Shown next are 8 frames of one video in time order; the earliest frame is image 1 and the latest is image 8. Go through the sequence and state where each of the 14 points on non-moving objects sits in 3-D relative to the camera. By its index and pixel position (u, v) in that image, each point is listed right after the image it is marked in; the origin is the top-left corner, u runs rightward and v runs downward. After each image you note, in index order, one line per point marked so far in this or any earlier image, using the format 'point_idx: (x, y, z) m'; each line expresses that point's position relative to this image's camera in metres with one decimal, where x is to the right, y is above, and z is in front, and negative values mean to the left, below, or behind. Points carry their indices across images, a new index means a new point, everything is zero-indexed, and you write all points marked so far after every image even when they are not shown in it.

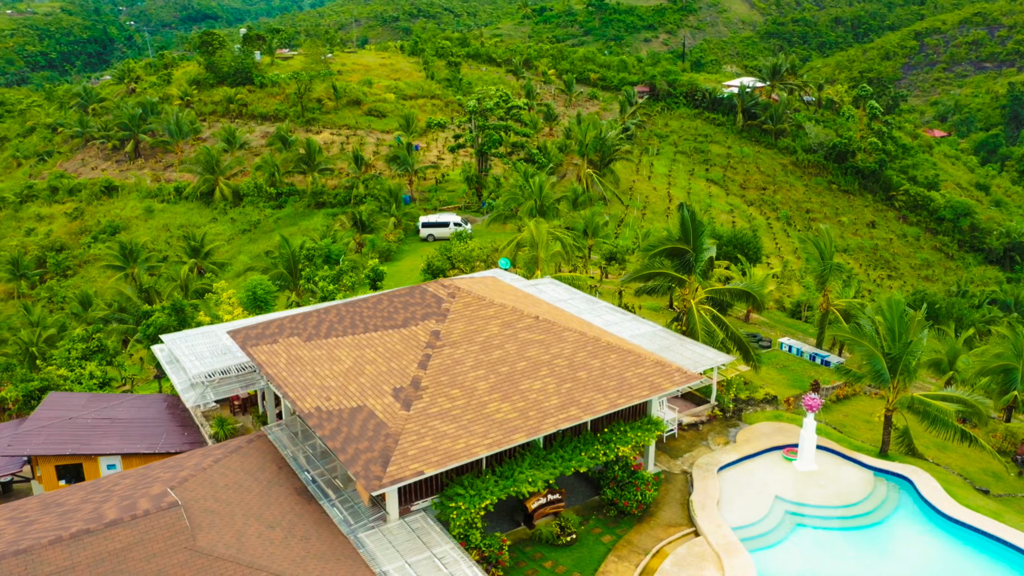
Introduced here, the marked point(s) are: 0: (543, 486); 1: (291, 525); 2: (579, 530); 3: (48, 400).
0: (+0.5, -3.4, +14.2) m
1: (-3.6, -3.8, +13.0) m
2: (+1.2, -4.4, +14.9) m
3: (-11.7, -2.8, +20.0) m
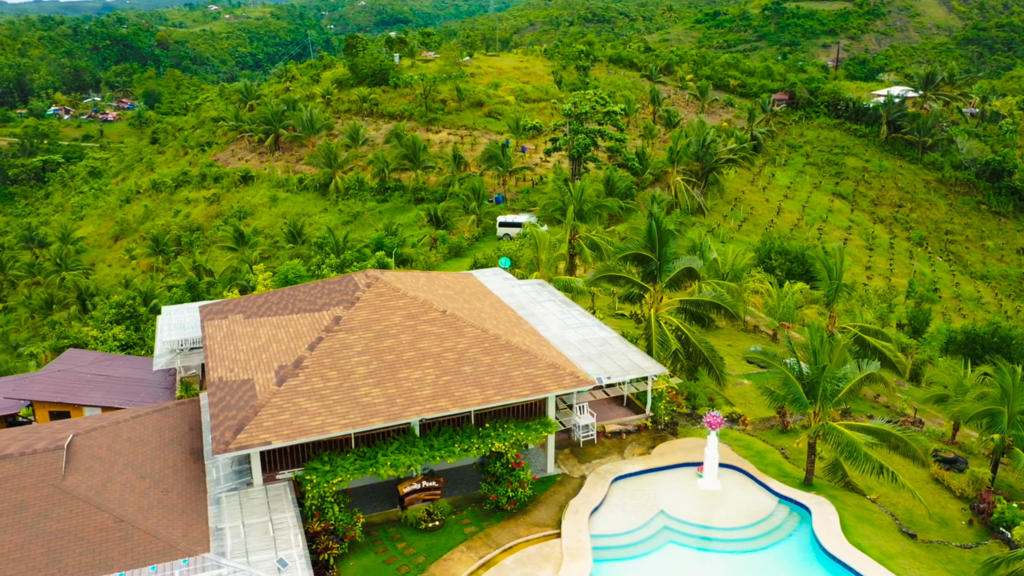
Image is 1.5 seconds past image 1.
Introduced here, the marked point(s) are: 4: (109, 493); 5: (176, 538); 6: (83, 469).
0: (-2.0, -3.3, +14.9) m
1: (-6.3, -3.4, +14.4) m
2: (-1.3, -4.3, +15.4) m
3: (-12.8, -1.9, +22.9) m
4: (-6.9, -3.5, +13.6) m
5: (-5.4, -4.0, +12.8) m
6: (-7.5, -3.2, +14.1) m
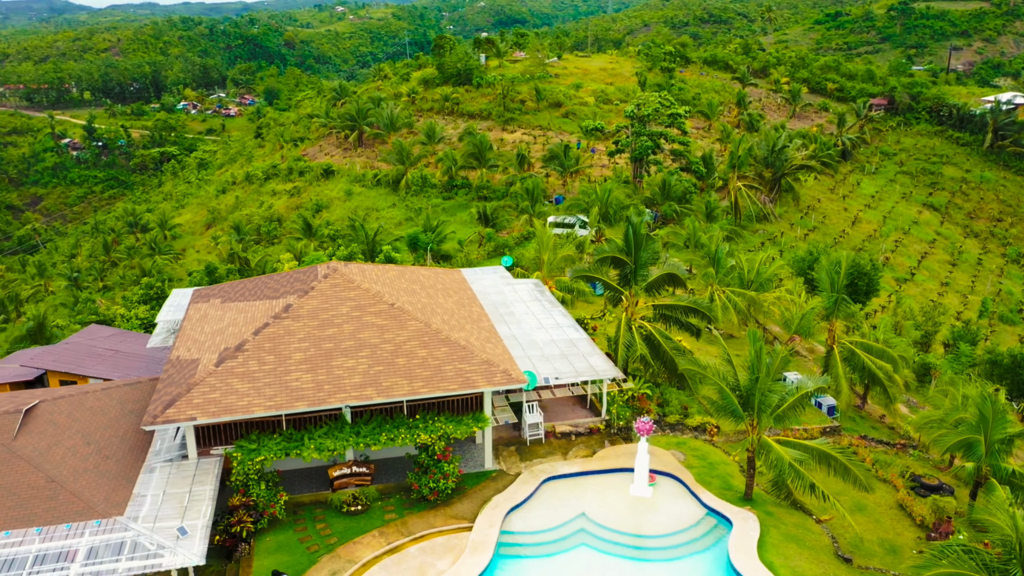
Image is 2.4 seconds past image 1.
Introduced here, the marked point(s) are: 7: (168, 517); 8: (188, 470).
0: (-3.5, -3.1, +15.4) m
1: (-7.9, -3.0, +15.6) m
2: (-2.8, -4.2, +15.8) m
3: (-13.1, -1.3, +24.8) m
4: (-8.5, -3.1, +14.8) m
5: (-7.2, -3.7, +13.9) m
6: (-9.1, -2.8, +15.4) m
7: (-5.9, -3.9, +13.7) m
8: (-6.1, -3.4, +15.2) m
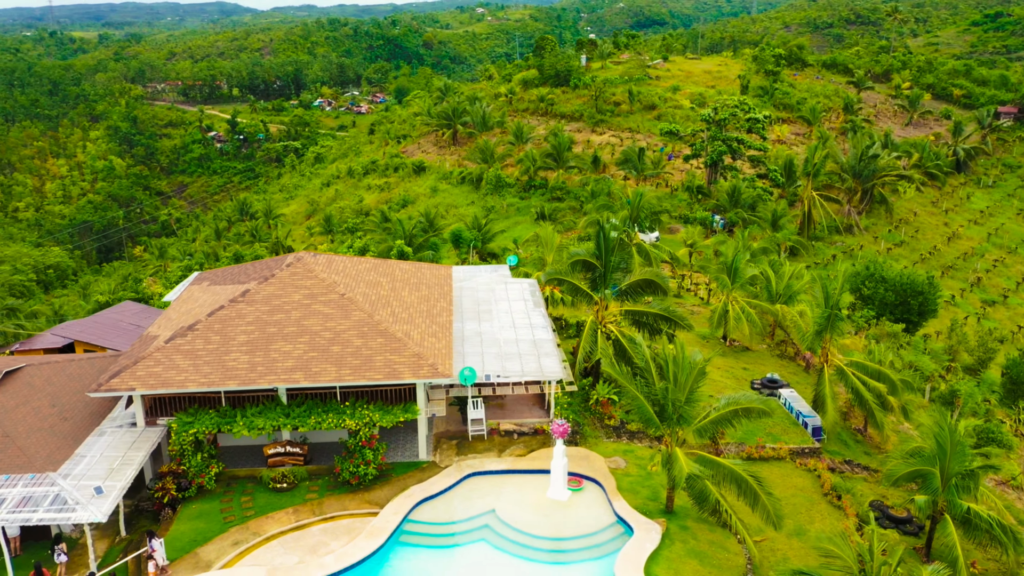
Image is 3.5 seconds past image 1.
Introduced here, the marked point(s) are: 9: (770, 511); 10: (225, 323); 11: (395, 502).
0: (-5.2, -2.9, +16.3) m
1: (-9.4, -2.6, +17.1) m
2: (-4.4, -4.0, +16.6) m
3: (-13.1, -0.6, +27.0) m
4: (-10.2, -2.6, +16.5) m
5: (-9.0, -3.2, +15.3) m
6: (-10.7, -2.2, +17.1) m
7: (-7.8, -3.5, +15.0) m
8: (-7.8, -3.0, +16.4) m
9: (+4.6, -4.0, +14.4) m
10: (-6.2, -0.8, +17.4) m
11: (-2.3, -4.2, +15.8) m
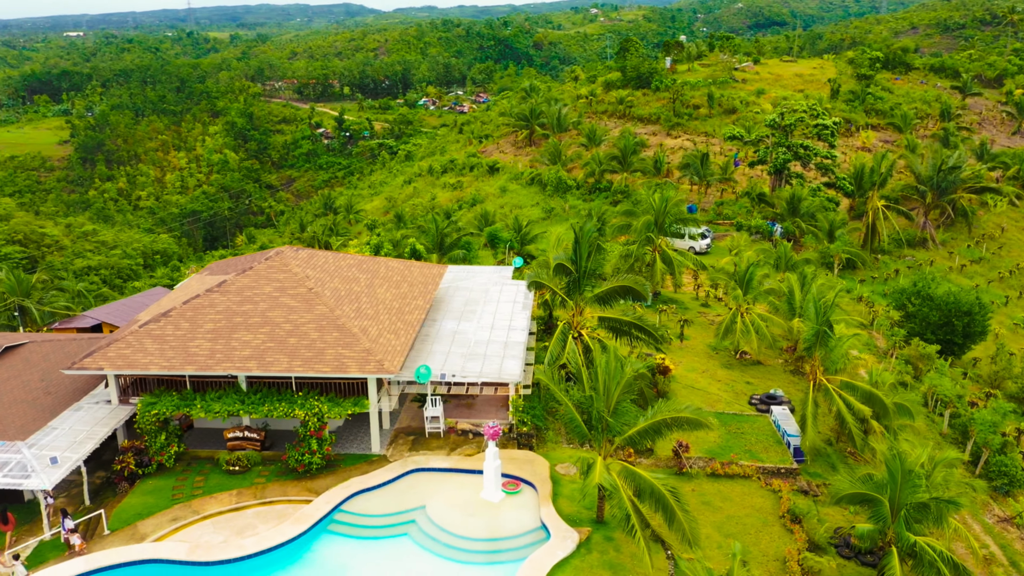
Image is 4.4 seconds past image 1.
0: (-6.4, -2.7, +17.2) m
1: (-10.5, -2.2, +18.5) m
2: (-5.7, -3.8, +17.4) m
3: (-12.8, -0.1, +28.8) m
4: (-11.3, -2.2, +18.0) m
5: (-10.3, -2.9, +16.7) m
6: (-11.7, -1.8, +18.7) m
7: (-9.2, -3.2, +16.1) m
8: (-9.0, -2.7, +17.6) m
9: (+3.0, -4.2, +14.0) m
10: (-7.2, -0.5, +18.3) m
11: (-3.7, -4.1, +16.3) m
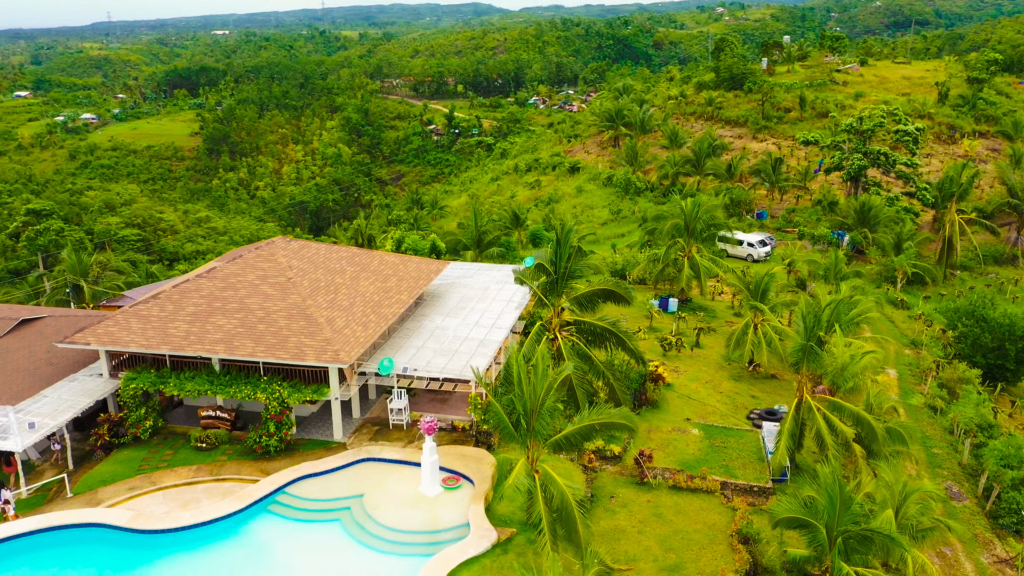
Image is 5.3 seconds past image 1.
0: (-7.4, -2.4, +18.2) m
1: (-11.3, -1.7, +20.0) m
2: (-6.7, -3.5, +18.3) m
3: (-12.1, +0.5, +30.5) m
4: (-12.1, -1.6, +19.6) m
5: (-11.4, -2.3, +18.2) m
6: (-12.4, -1.2, +20.4) m
7: (-10.3, -2.7, +17.5) m
8: (-9.9, -2.3, +19.0) m
9: (+1.4, -4.3, +13.8) m
10: (-7.9, -0.2, +19.4) m
11: (-4.9, -3.9, +17.0) m
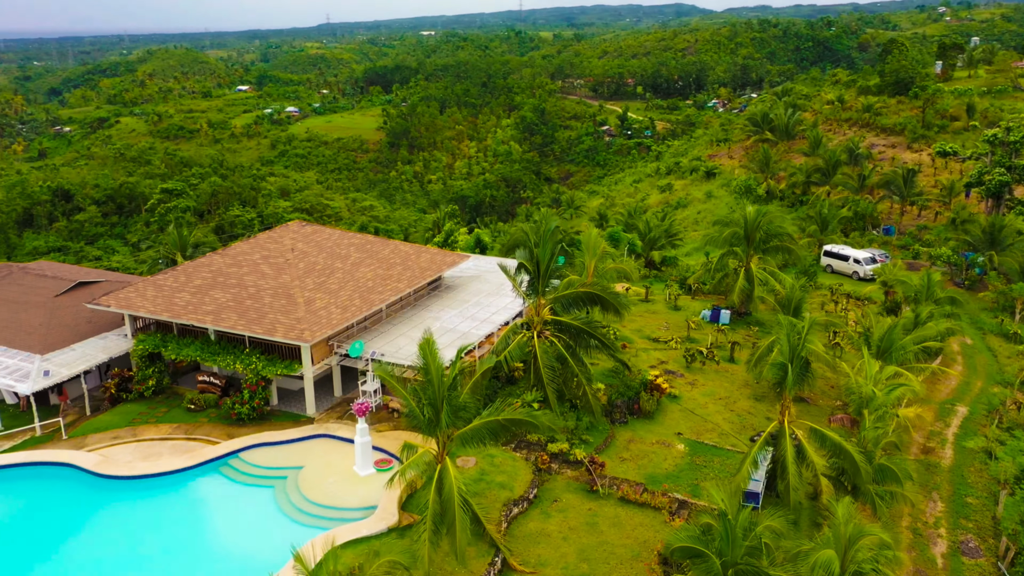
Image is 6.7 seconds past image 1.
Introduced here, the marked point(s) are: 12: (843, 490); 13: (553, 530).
0: (-8.2, -1.7, +19.9) m
1: (-11.5, -0.8, +22.5) m
2: (-7.6, -2.9, +19.9) m
3: (-10.0, +1.4, +33.0) m
4: (-12.5, -0.6, +22.3) m
5: (-12.1, -1.4, +20.8) m
6: (-12.6, -0.3, +23.1) m
7: (-11.2, -1.9, +19.9) m
8: (-10.5, -1.5, +21.2) m
9: (-0.7, -4.2, +13.8) m
10: (-8.3, +0.5, +21.2) m
11: (-6.1, -3.4, +18.2) m
12: (+7.4, -4.5, +18.0) m
13: (+0.8, -5.0, +16.6) m
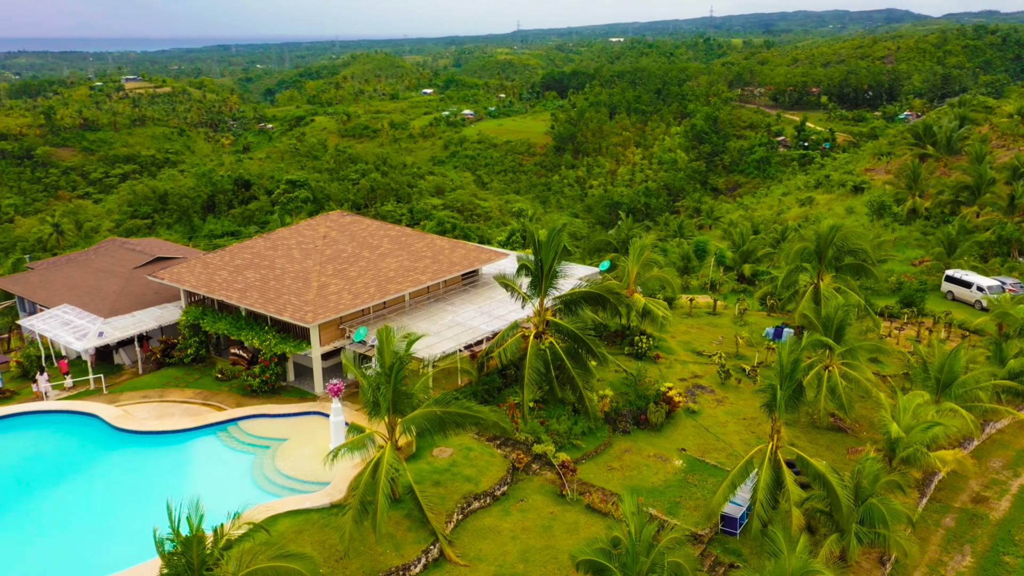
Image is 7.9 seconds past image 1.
0: (-8.1, -1.1, +21.7) m
1: (-10.7, 0.0, +24.9) m
2: (-7.6, -2.3, +21.5) m
3: (-6.9, +1.9, +34.8) m
4: (-11.7, +0.2, +24.9) m
5: (-11.7, -0.6, +23.4) m
6: (-11.6, +0.6, +25.7) m
7: (-11.0, -1.1, +22.3) m
8: (-10.0, -0.7, +23.4) m
9: (-2.1, -4.0, +14.2) m
10: (-7.7, +1.1, +23.0) m
11: (-6.5, -2.9, +19.6) m
12: (+6.6, -4.9, +16.6) m
13: (-0.1, -4.9, +16.6) m
